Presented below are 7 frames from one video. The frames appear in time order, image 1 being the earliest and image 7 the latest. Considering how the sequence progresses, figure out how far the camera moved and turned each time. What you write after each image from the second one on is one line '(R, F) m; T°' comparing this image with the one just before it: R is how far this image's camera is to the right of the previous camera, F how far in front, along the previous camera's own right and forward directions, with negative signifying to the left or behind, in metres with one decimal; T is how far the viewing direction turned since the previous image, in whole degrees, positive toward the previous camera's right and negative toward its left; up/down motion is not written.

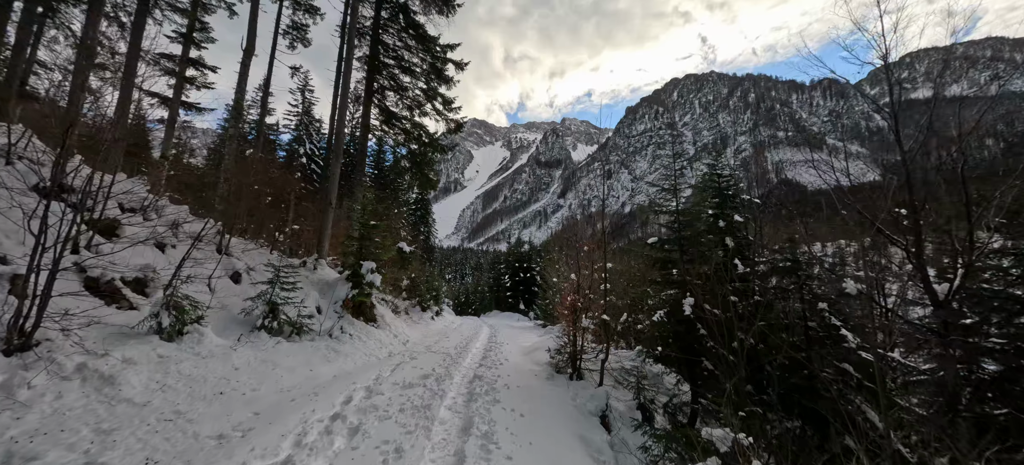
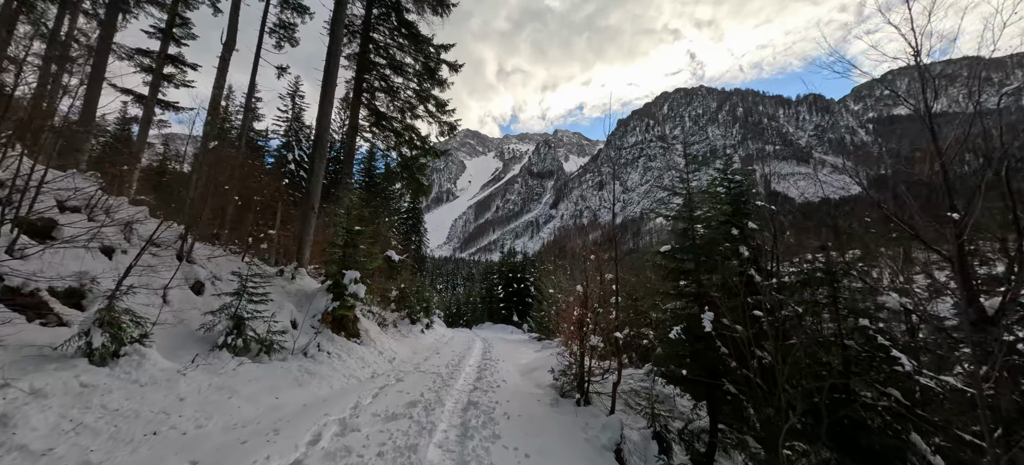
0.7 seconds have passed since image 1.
(-0.2, +1.0) m; +1°
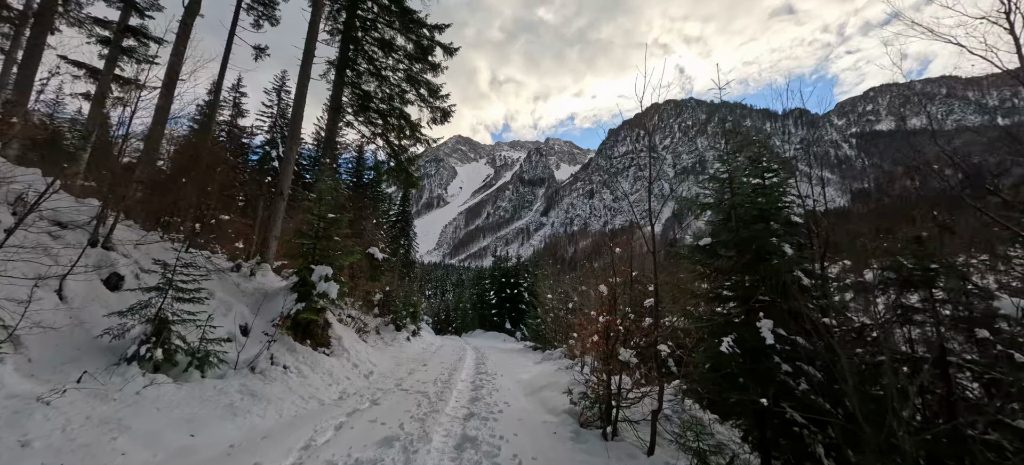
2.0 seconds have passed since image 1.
(-0.3, +1.7) m; +1°
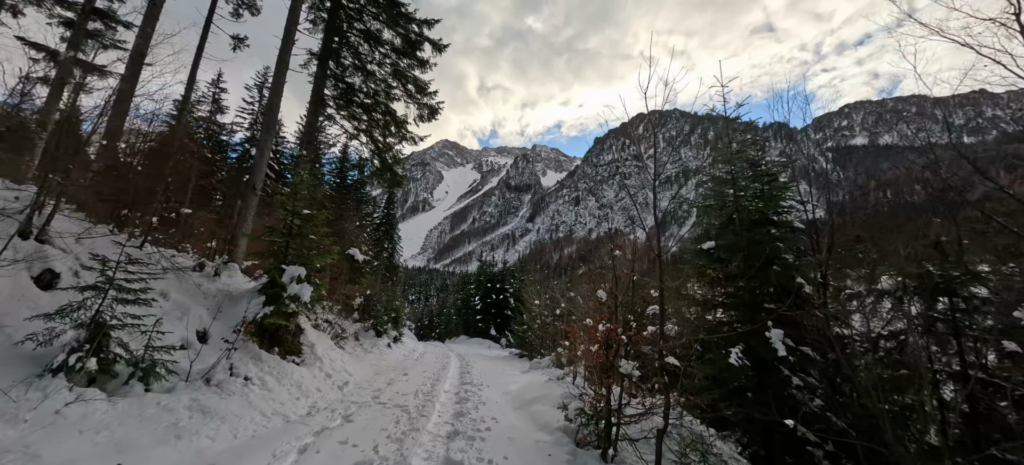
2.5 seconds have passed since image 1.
(-0.1, +0.6) m; +2°
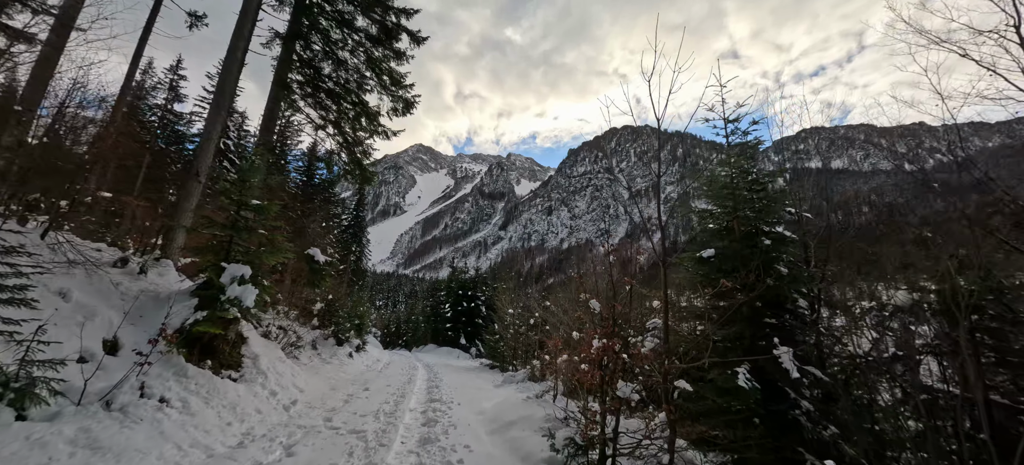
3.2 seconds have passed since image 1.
(-0.1, +0.8) m; +4°
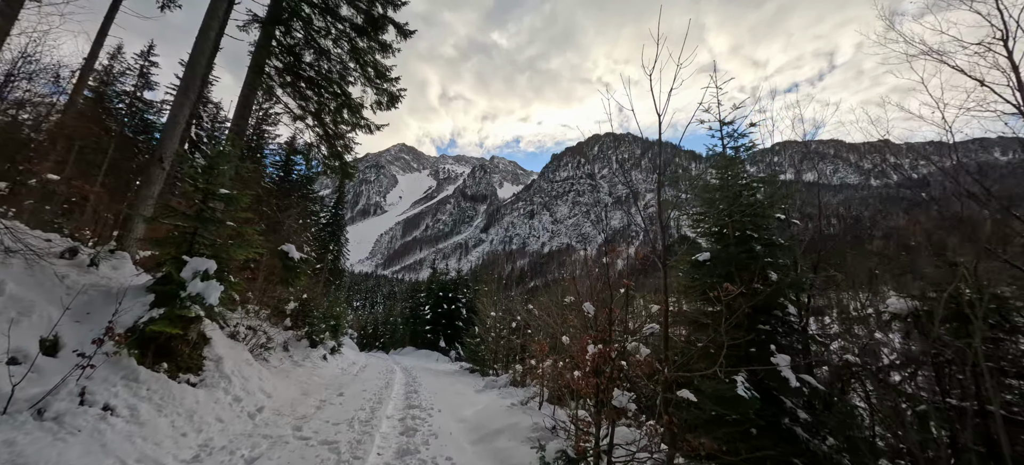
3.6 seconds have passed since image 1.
(-0.1, +0.3) m; +3°
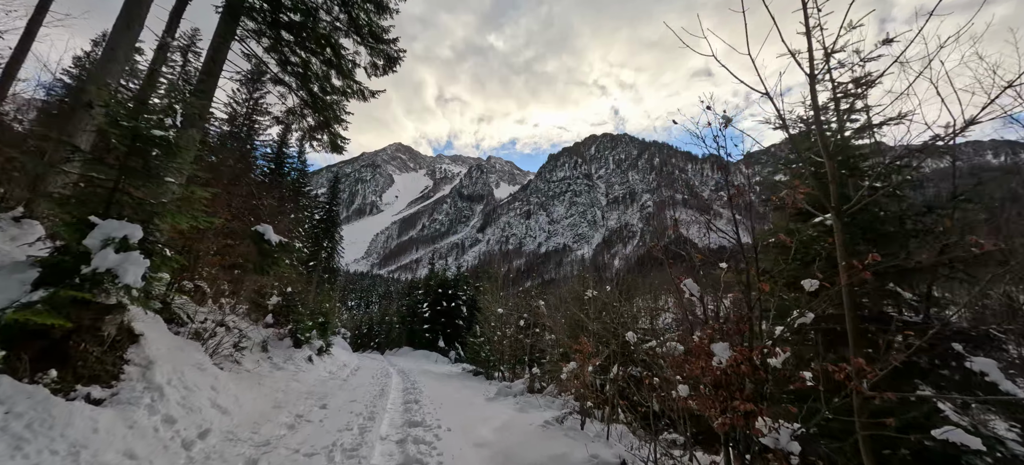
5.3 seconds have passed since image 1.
(-0.5, +1.8) m; +1°
